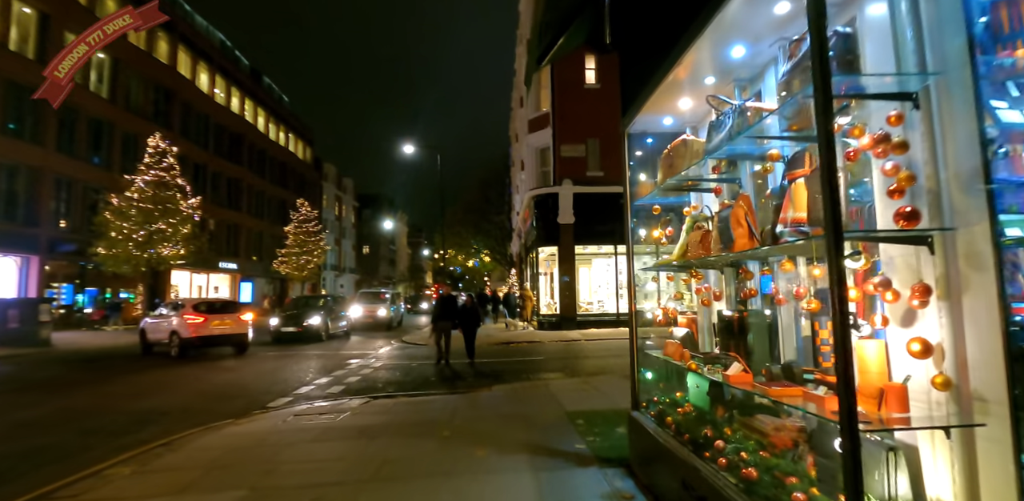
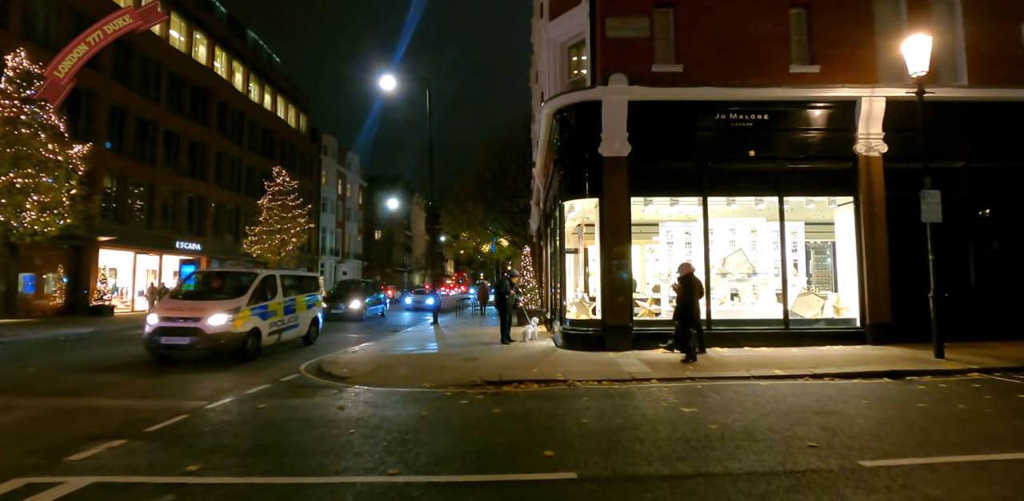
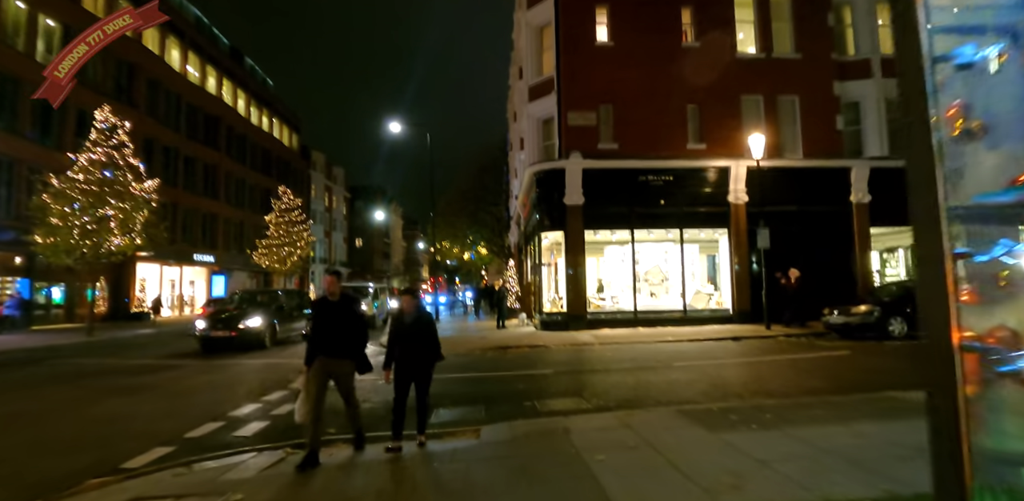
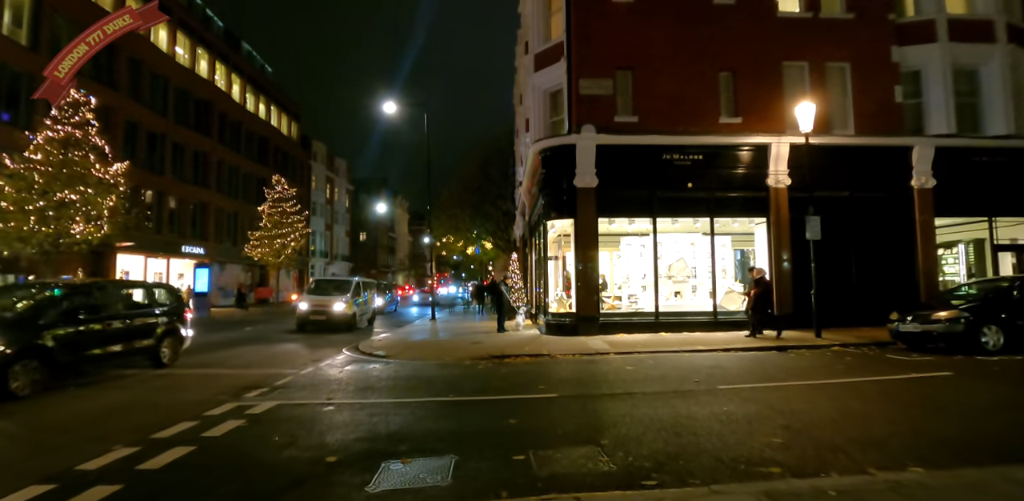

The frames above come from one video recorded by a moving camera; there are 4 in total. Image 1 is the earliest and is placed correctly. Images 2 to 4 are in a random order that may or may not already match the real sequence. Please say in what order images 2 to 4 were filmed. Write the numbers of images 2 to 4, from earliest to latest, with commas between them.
3, 4, 2
